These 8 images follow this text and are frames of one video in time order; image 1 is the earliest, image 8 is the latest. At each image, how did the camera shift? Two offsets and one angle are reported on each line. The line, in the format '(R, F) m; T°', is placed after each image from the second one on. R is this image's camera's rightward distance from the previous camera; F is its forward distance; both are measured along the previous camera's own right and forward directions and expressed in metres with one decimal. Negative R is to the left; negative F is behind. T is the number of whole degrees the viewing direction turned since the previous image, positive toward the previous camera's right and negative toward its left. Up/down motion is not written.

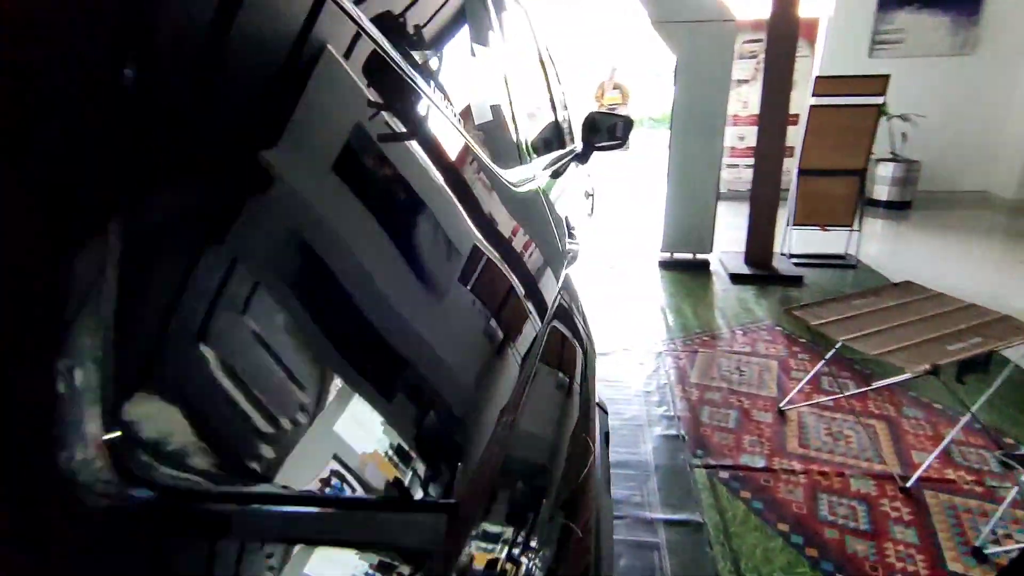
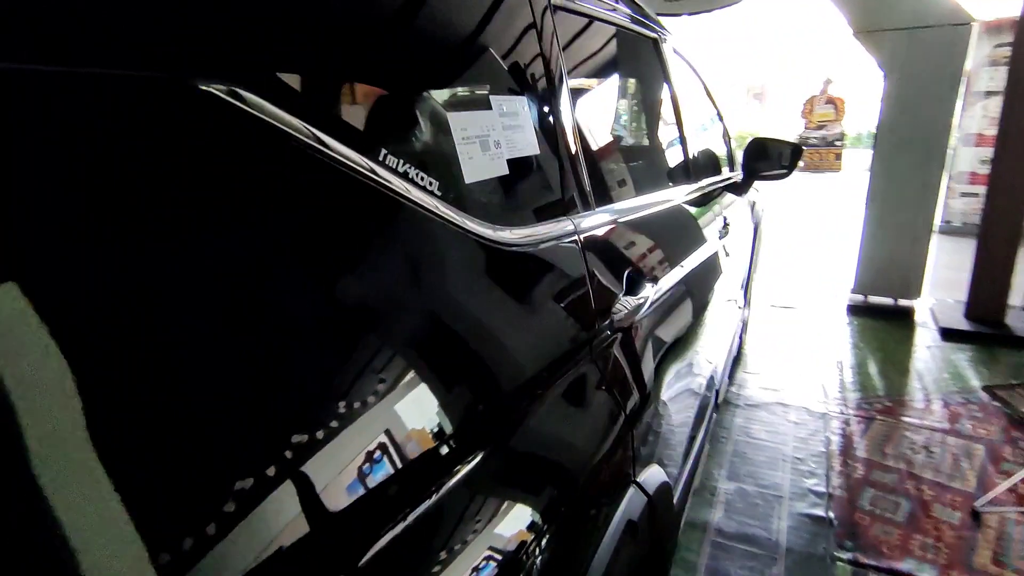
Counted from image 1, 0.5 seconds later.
(+0.2, +0.1) m; -19°
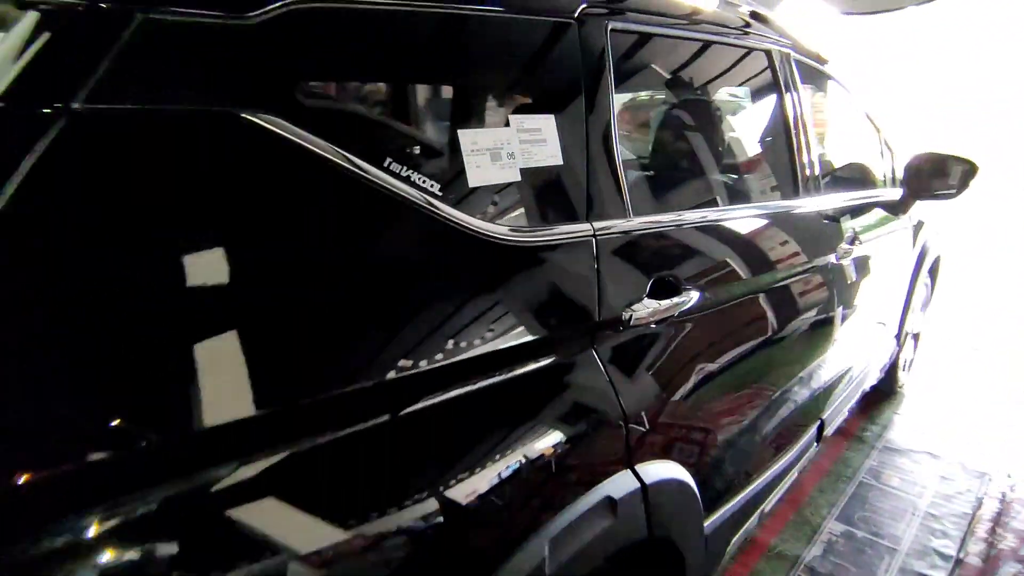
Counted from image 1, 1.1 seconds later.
(+0.2, -0.1) m; -17°
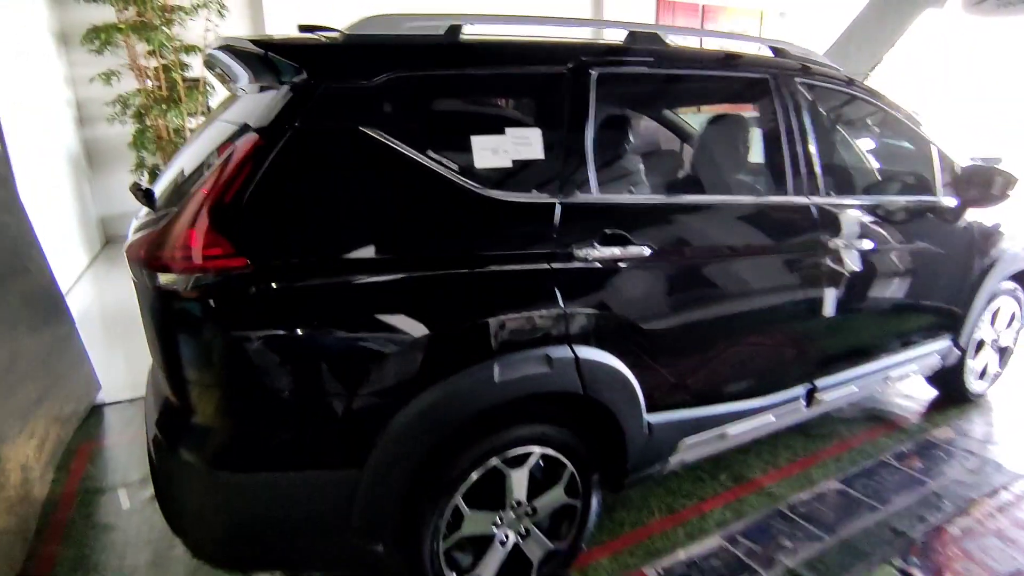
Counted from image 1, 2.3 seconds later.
(+0.4, -0.5) m; -16°
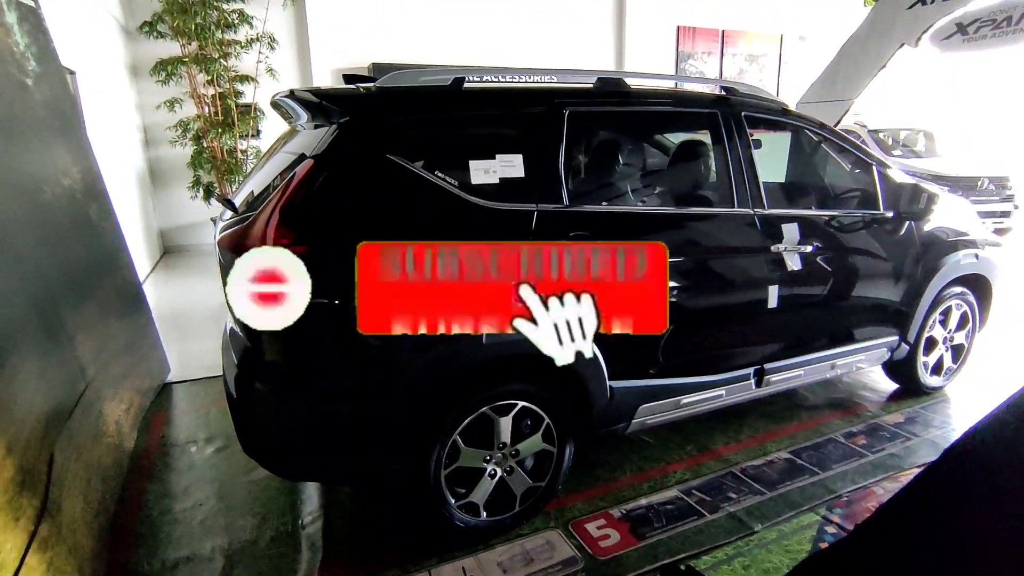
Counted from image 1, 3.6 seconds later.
(+0.1, -0.4) m; -3°
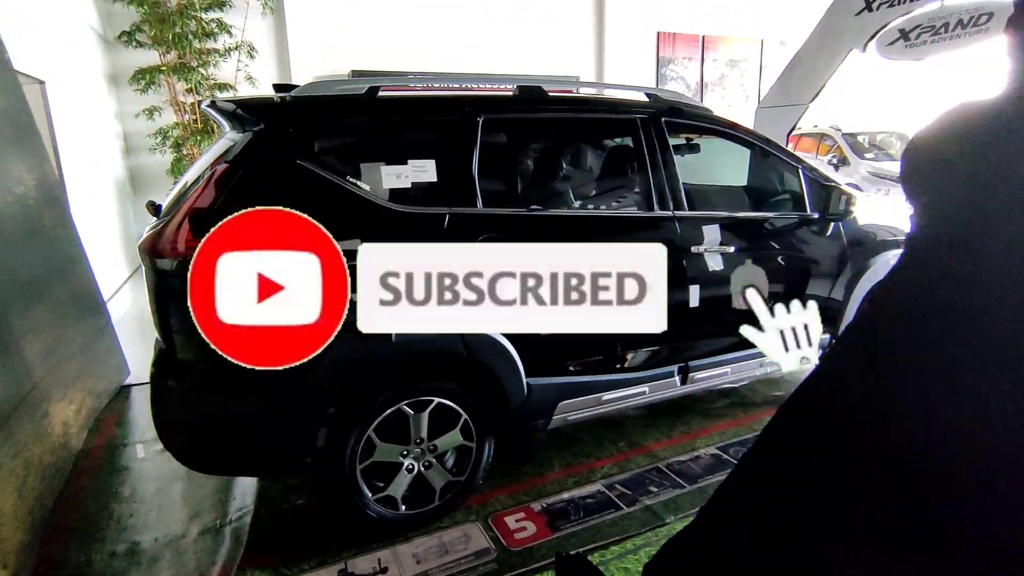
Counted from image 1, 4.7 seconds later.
(+0.3, -0.1) m; 0°
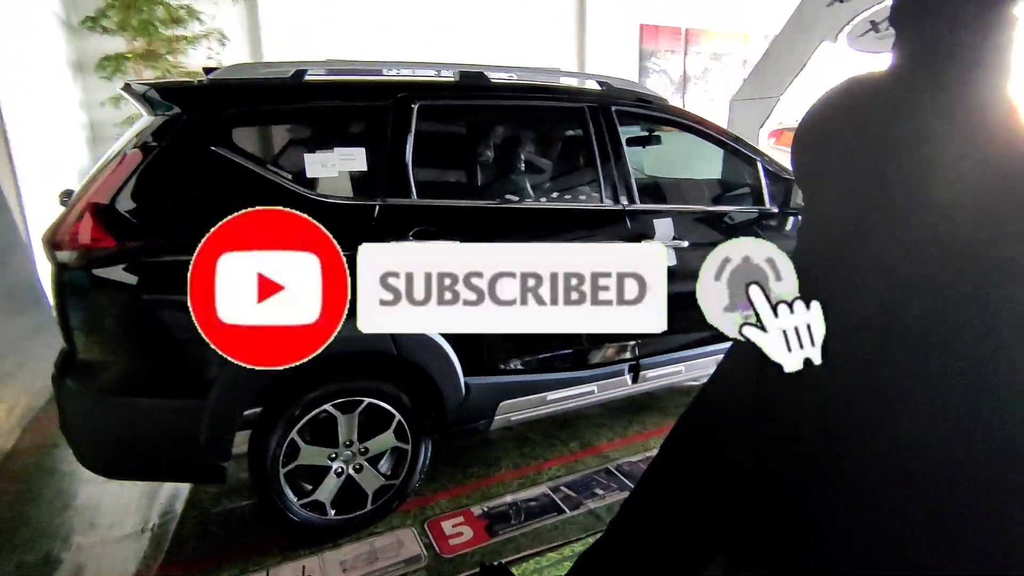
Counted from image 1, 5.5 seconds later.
(+0.2, +0.1) m; +1°
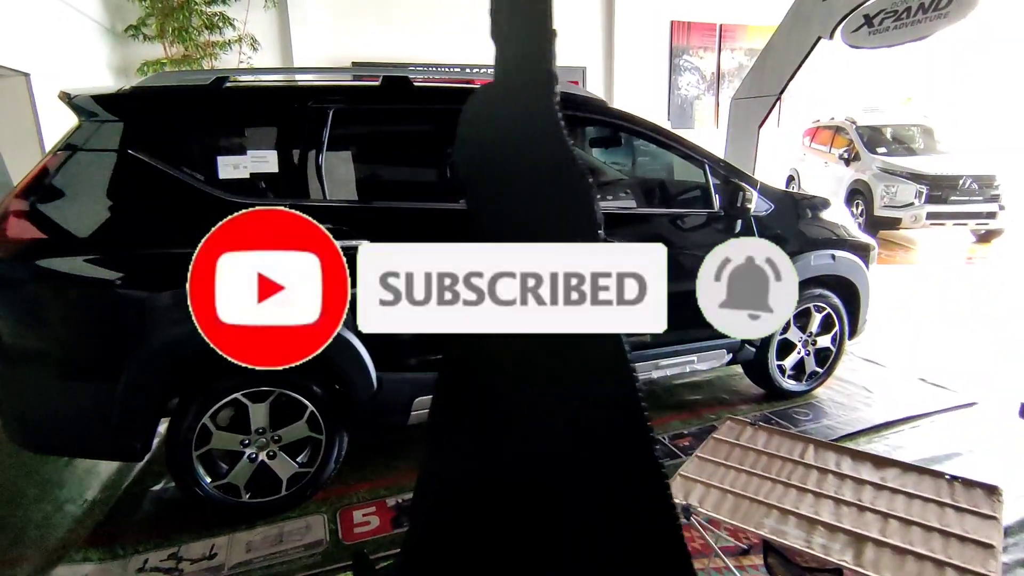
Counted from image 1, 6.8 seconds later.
(+0.5, 0.0) m; -5°
